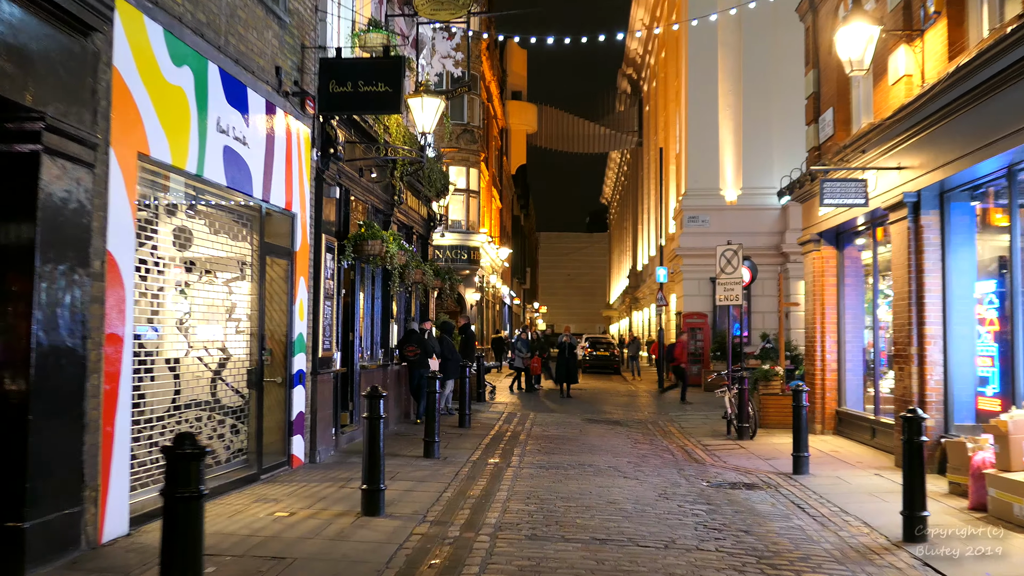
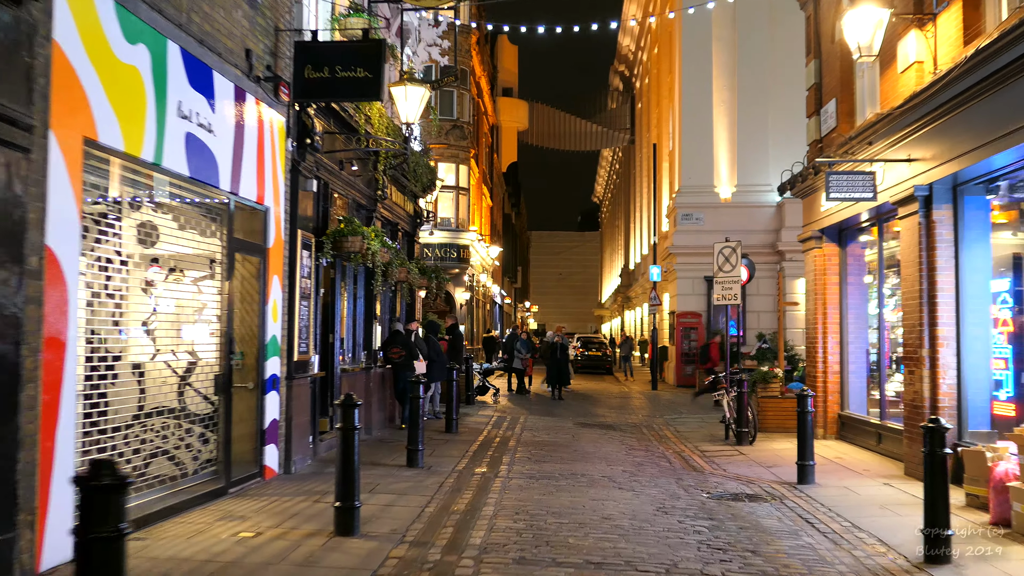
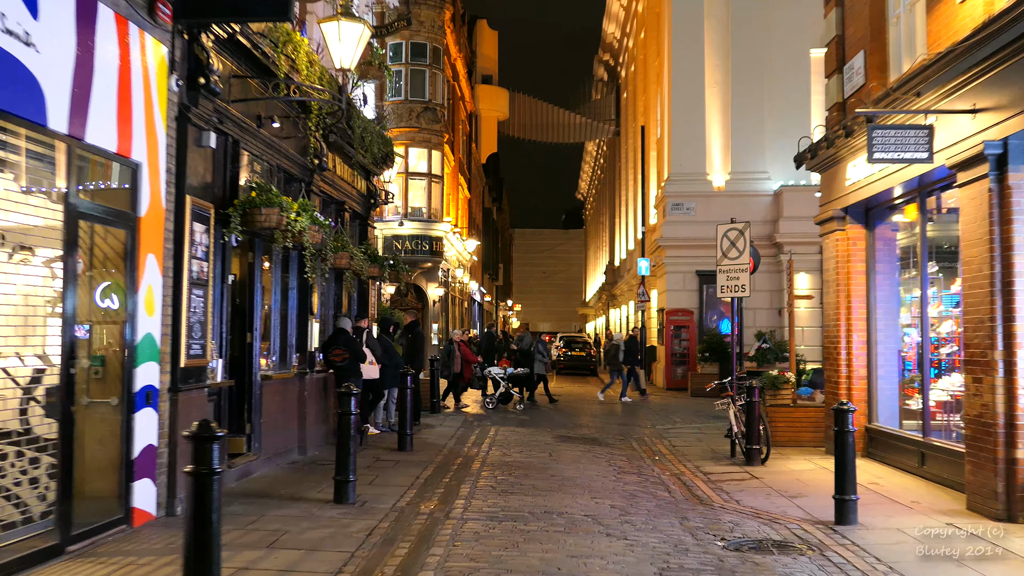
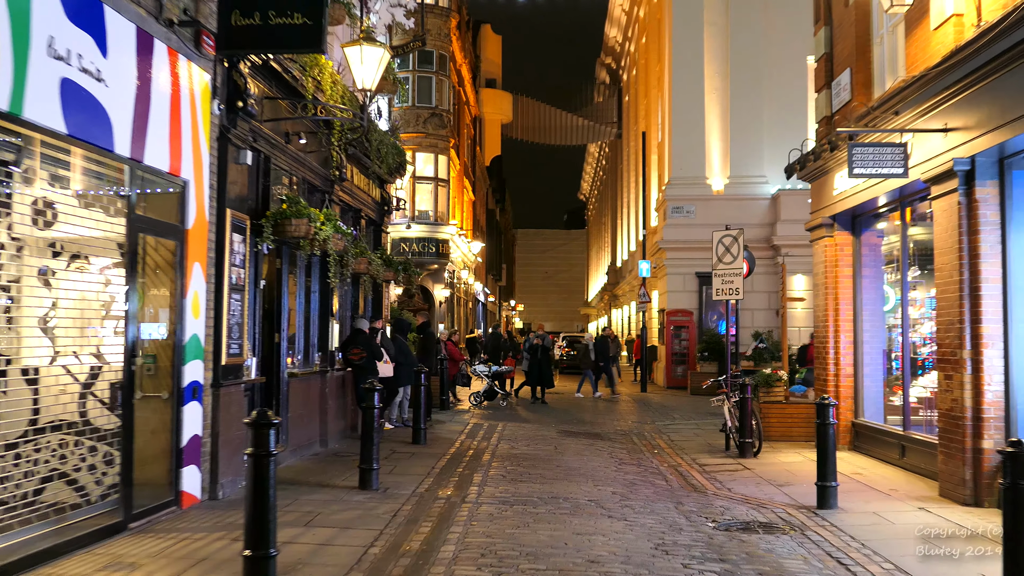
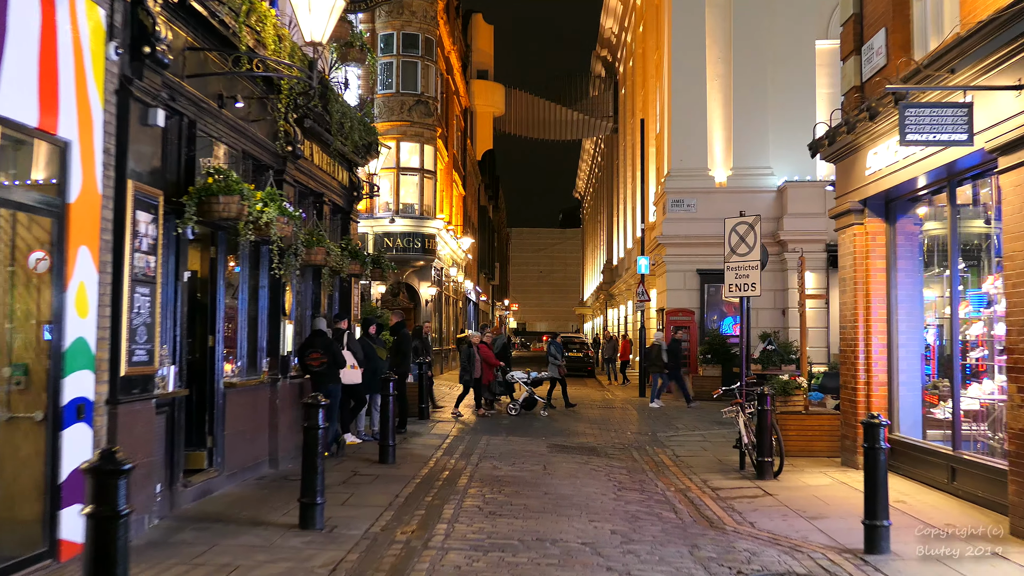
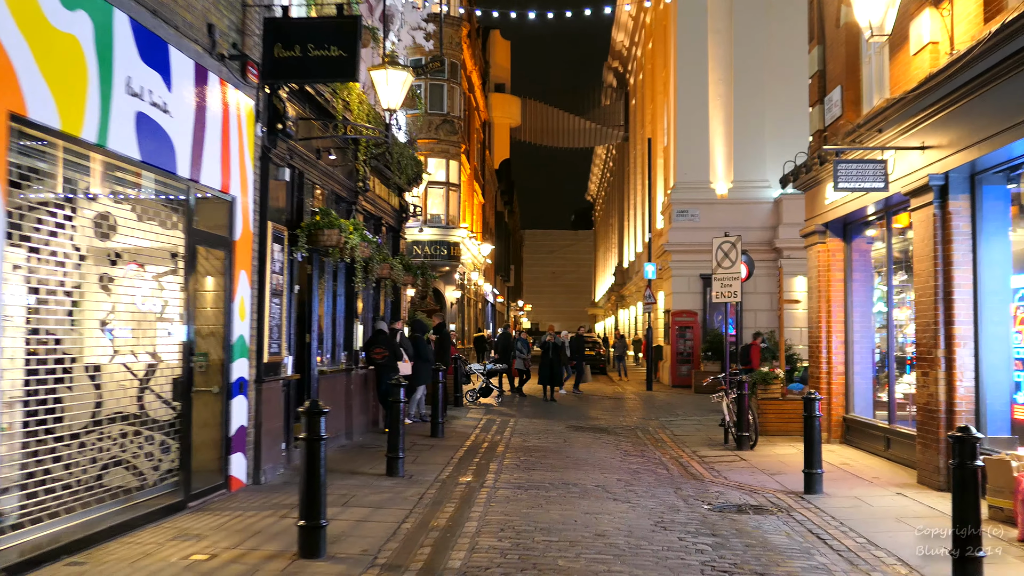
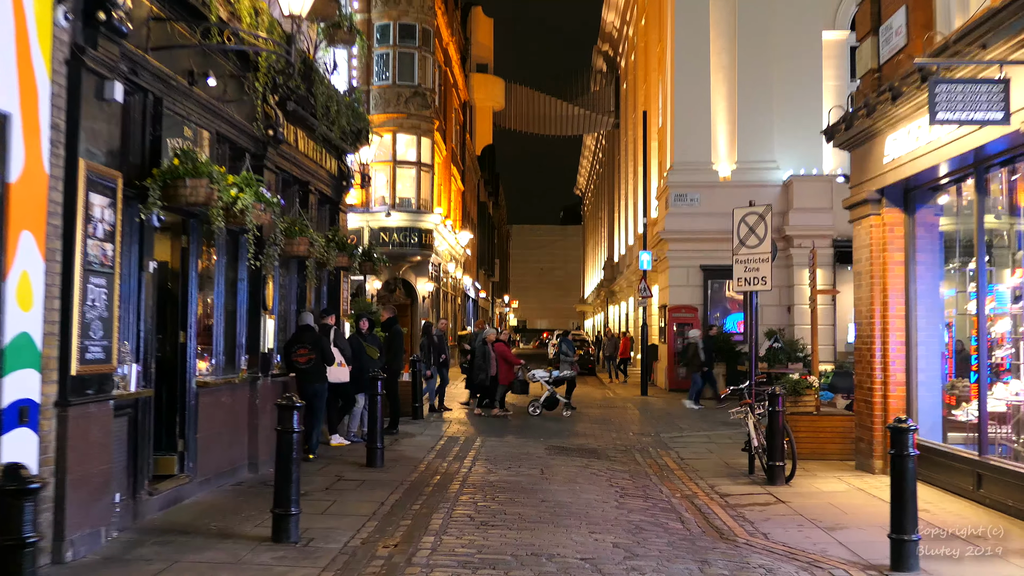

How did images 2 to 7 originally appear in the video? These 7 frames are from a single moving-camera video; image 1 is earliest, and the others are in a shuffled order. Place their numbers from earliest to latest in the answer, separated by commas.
2, 6, 4, 3, 5, 7
